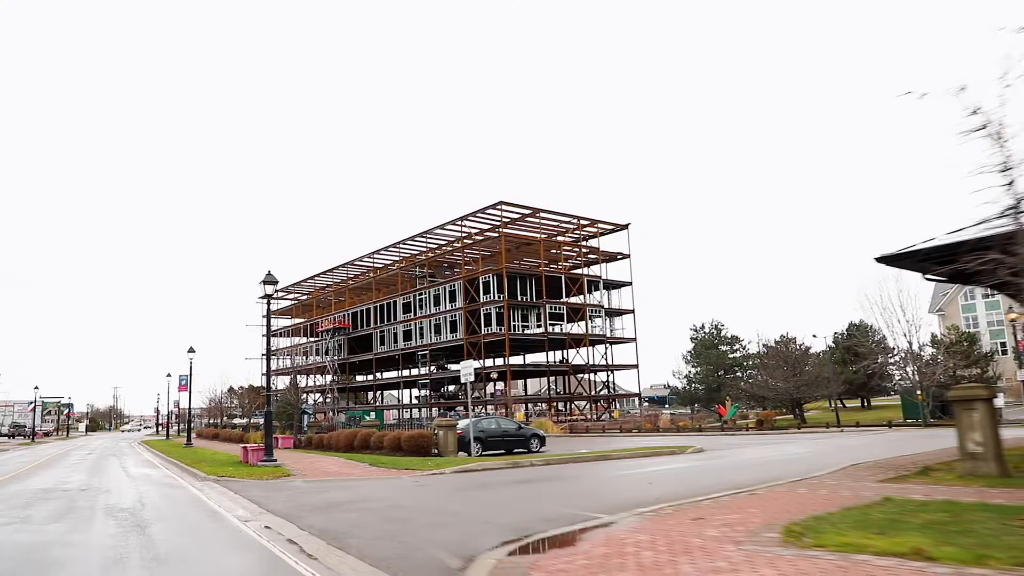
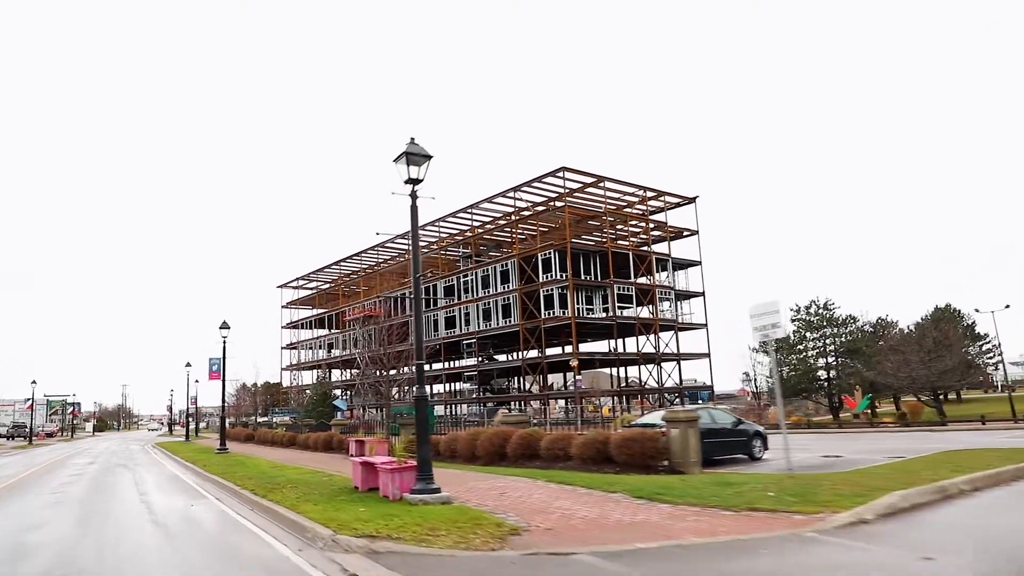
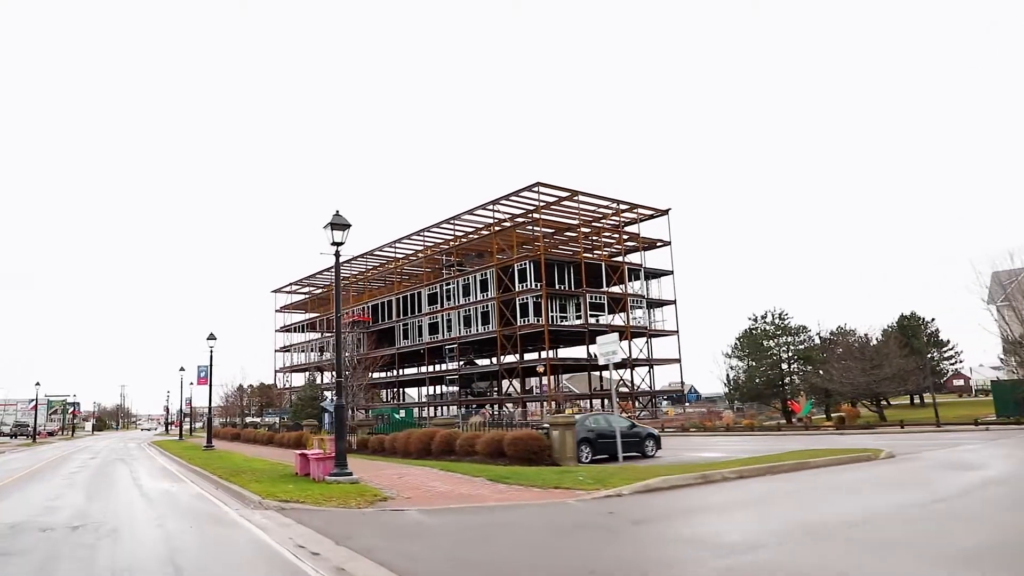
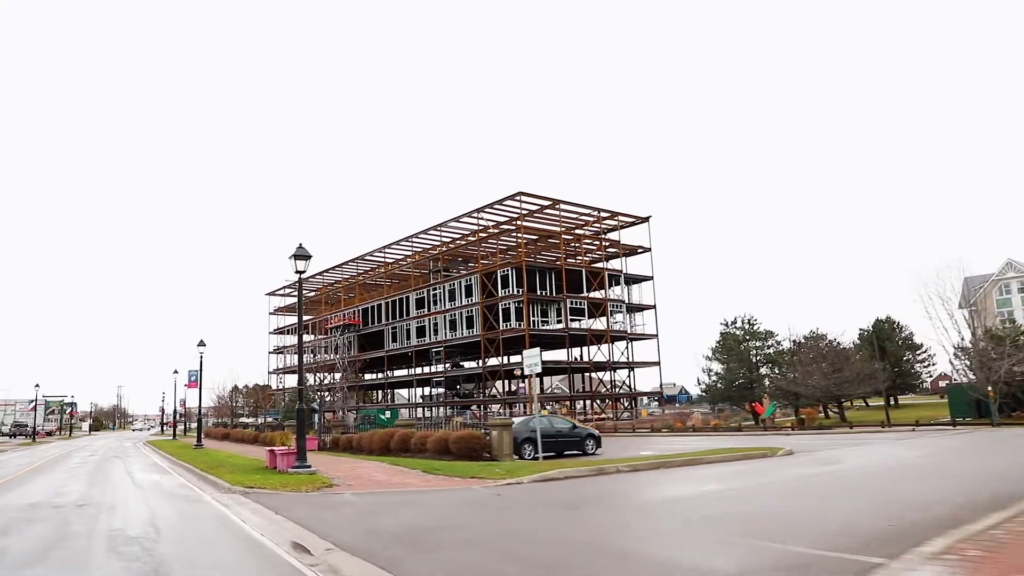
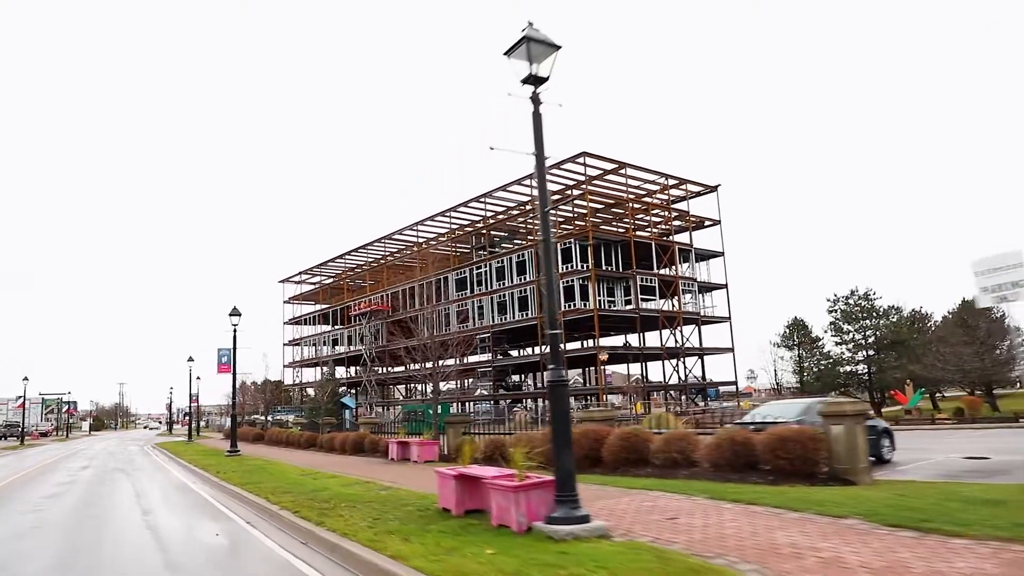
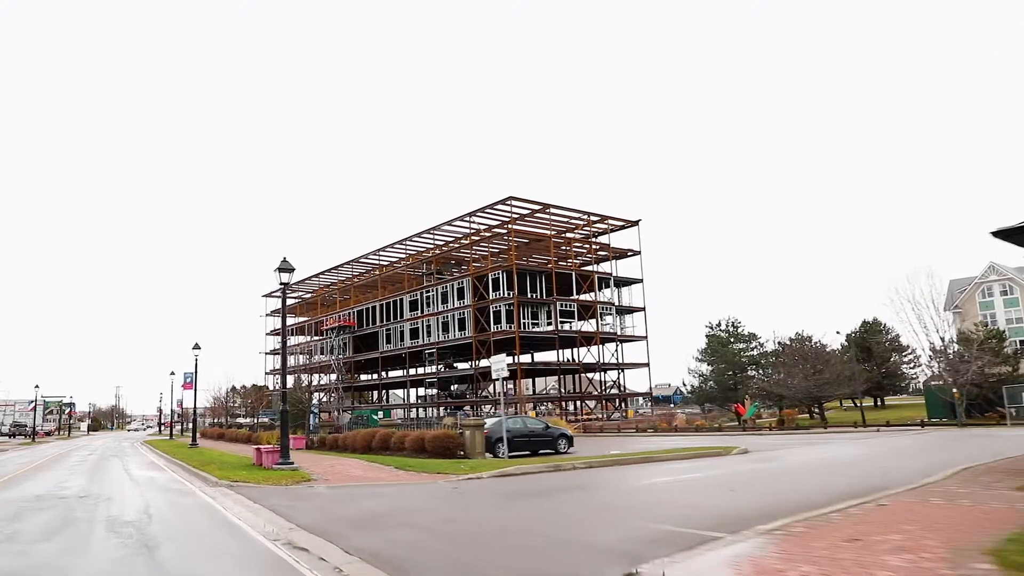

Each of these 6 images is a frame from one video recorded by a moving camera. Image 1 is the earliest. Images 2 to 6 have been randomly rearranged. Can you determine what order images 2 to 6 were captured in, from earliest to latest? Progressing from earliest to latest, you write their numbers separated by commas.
6, 4, 3, 2, 5
